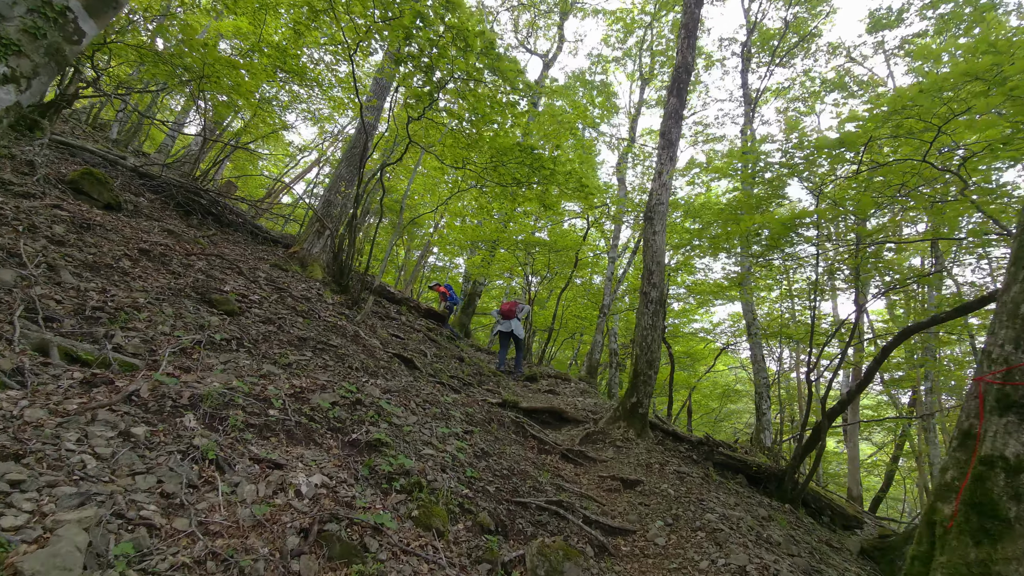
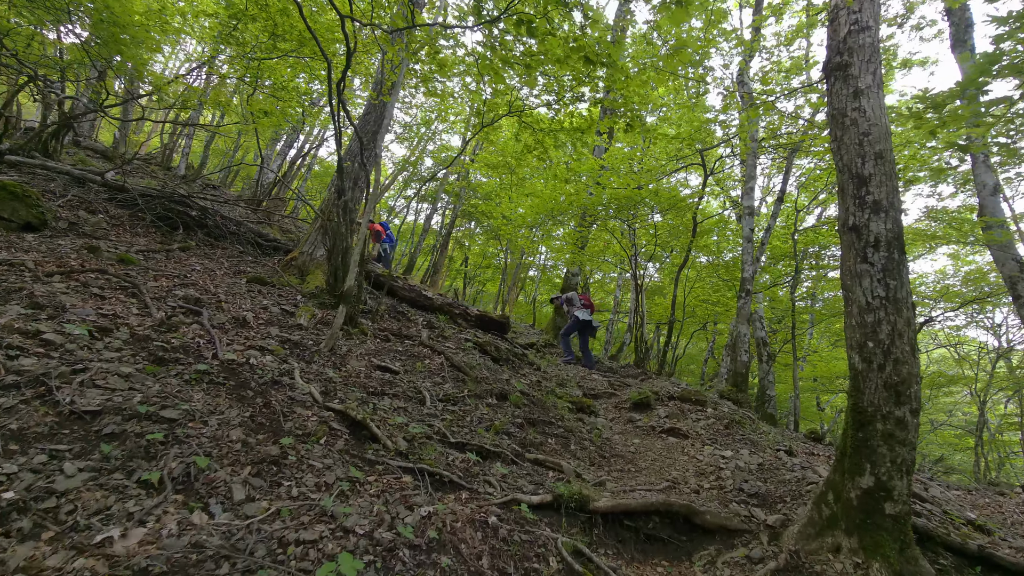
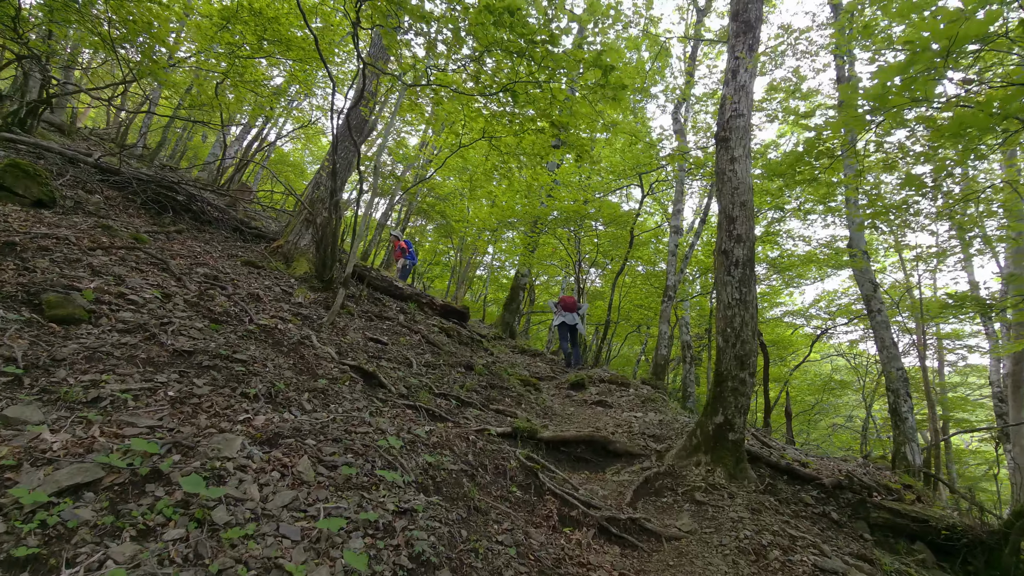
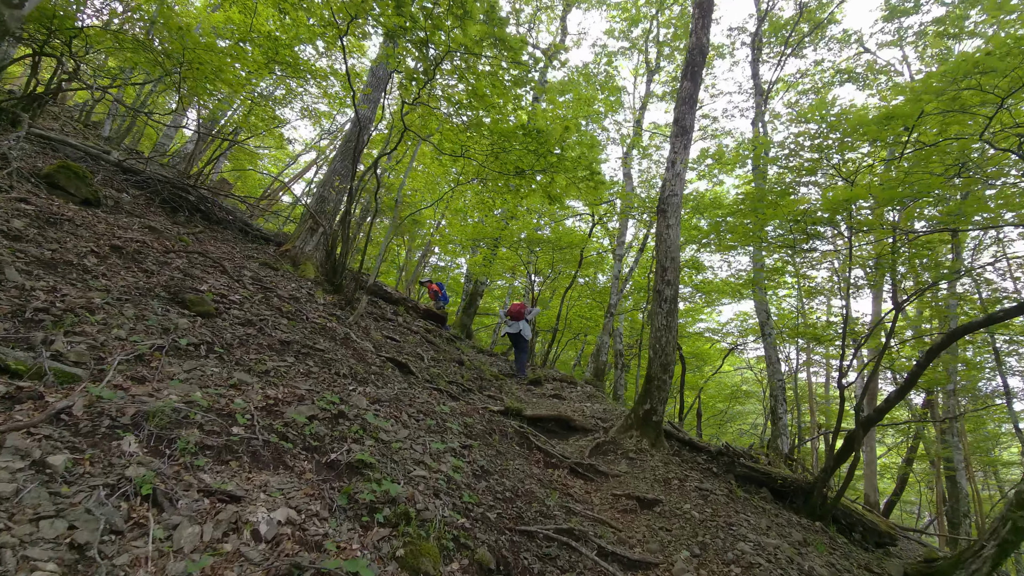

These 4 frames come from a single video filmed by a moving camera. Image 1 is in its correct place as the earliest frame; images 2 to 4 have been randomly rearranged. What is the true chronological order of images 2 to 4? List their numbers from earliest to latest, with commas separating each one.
4, 3, 2
